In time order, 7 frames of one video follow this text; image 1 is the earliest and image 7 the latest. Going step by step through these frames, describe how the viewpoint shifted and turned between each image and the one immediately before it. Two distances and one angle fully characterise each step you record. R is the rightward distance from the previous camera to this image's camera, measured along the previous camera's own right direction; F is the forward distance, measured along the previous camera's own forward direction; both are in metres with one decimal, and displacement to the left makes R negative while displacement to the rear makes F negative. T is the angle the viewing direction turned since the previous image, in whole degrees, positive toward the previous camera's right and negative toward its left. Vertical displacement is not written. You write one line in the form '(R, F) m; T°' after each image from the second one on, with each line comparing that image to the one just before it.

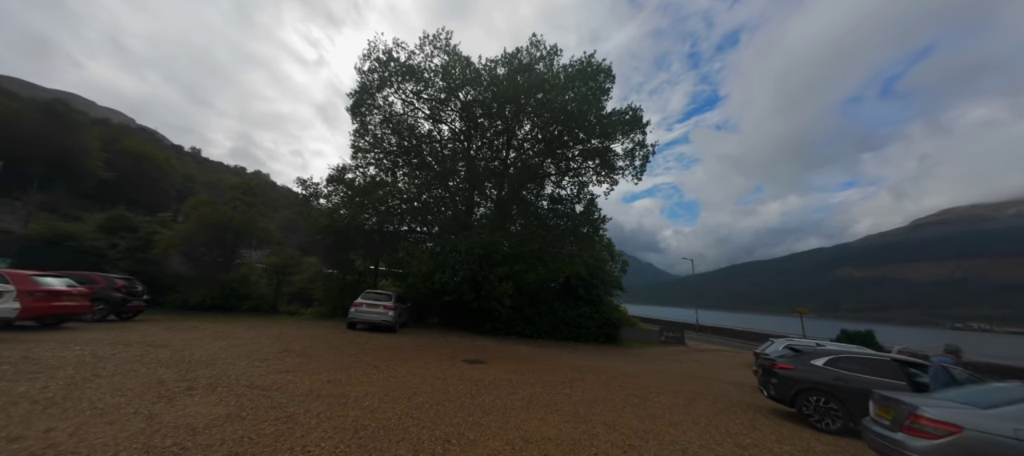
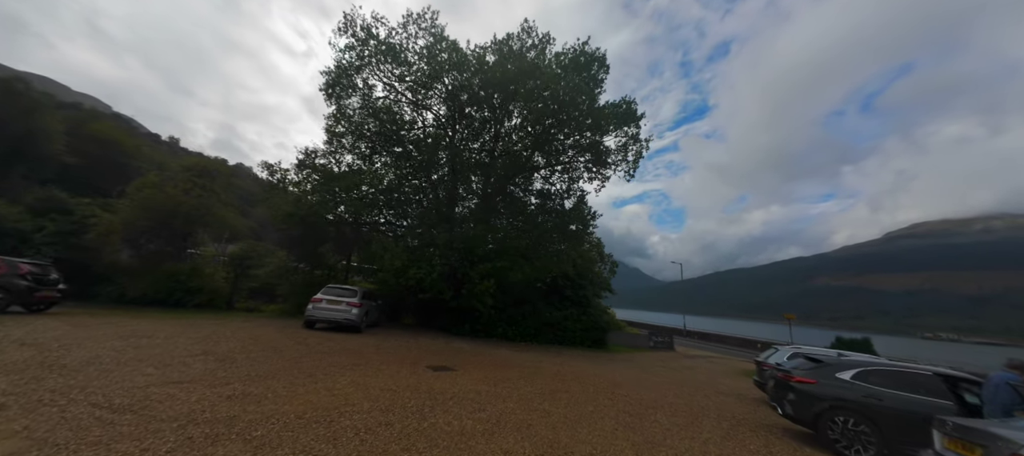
(+0.4, +1.3) m; +2°
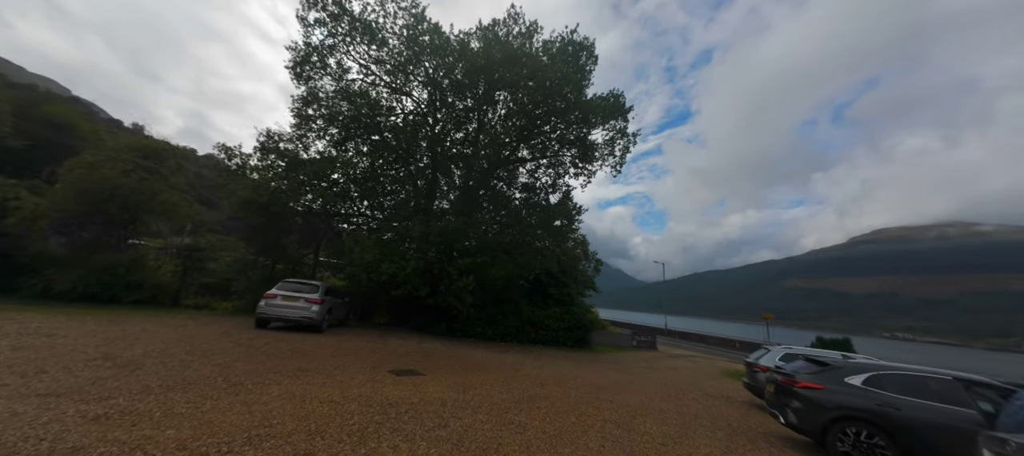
(+0.2, +0.9) m; +3°
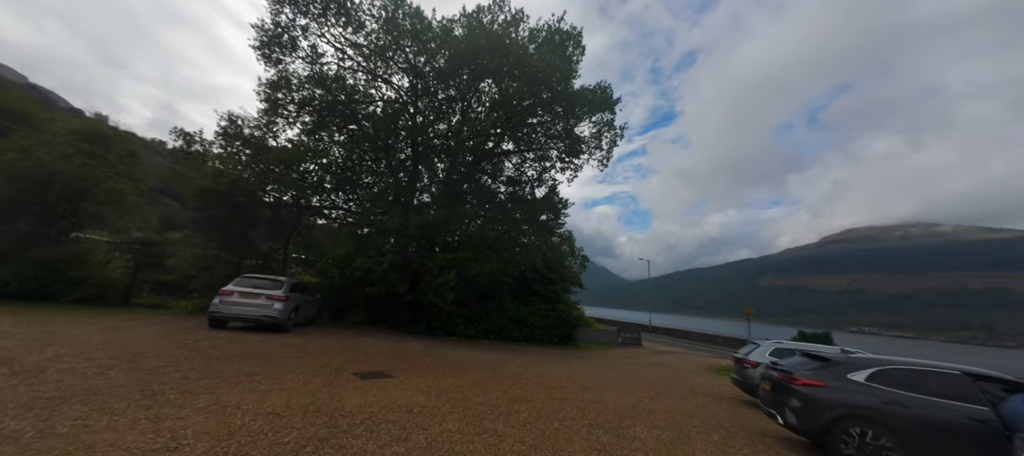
(+0.2, +0.6) m; +2°
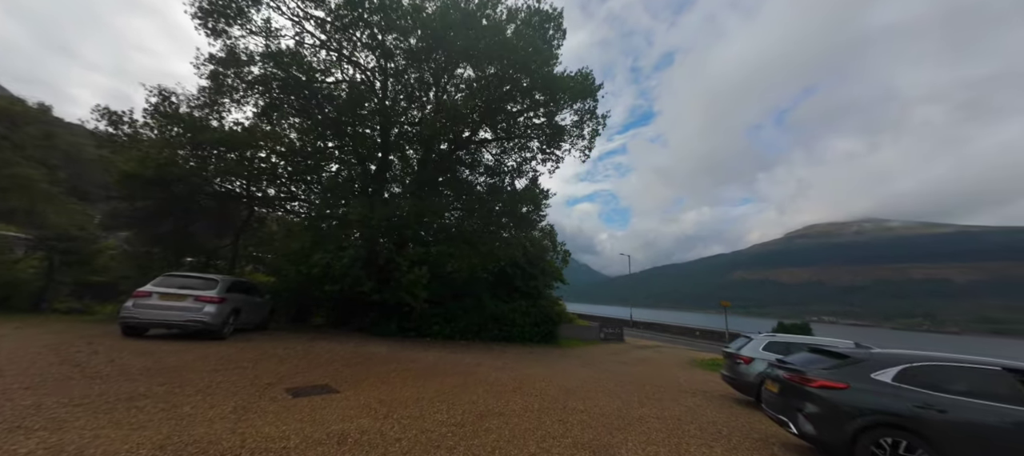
(+0.2, +1.0) m; +3°
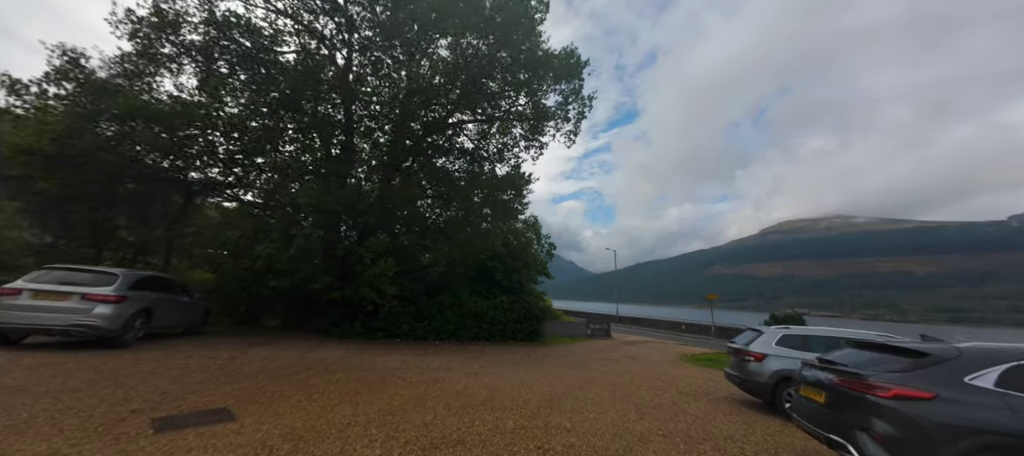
(+0.3, +1.3) m; +3°
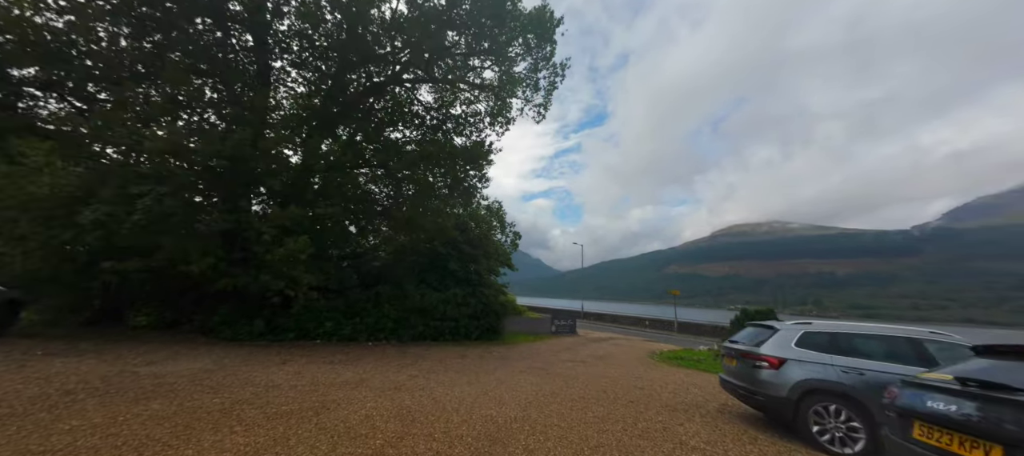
(+0.5, +2.1) m; +6°
